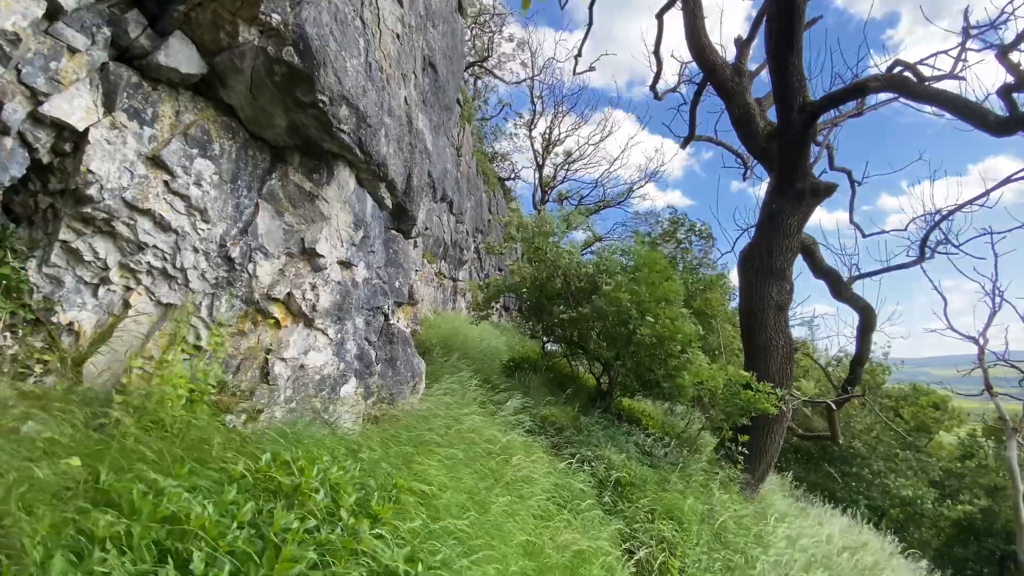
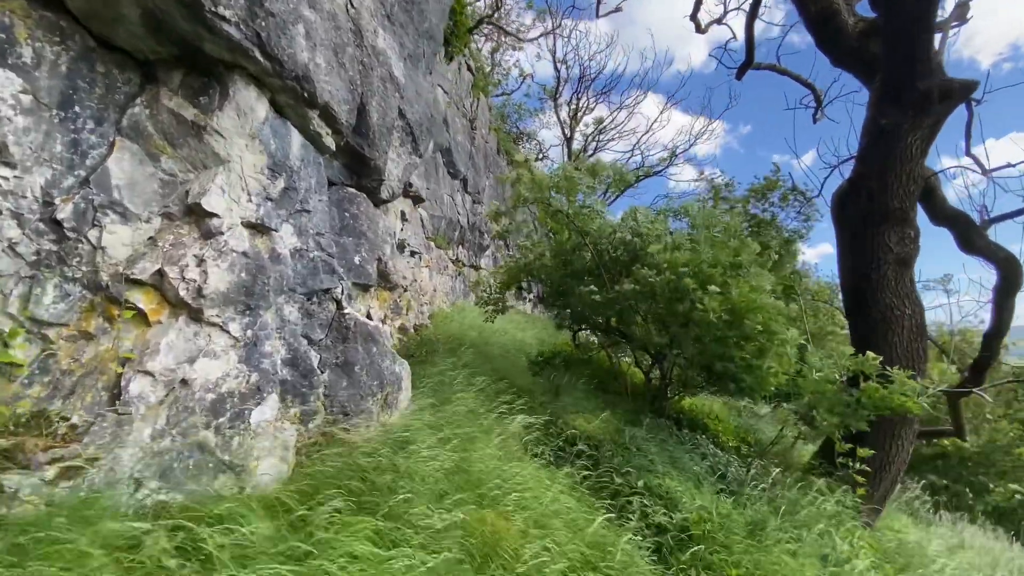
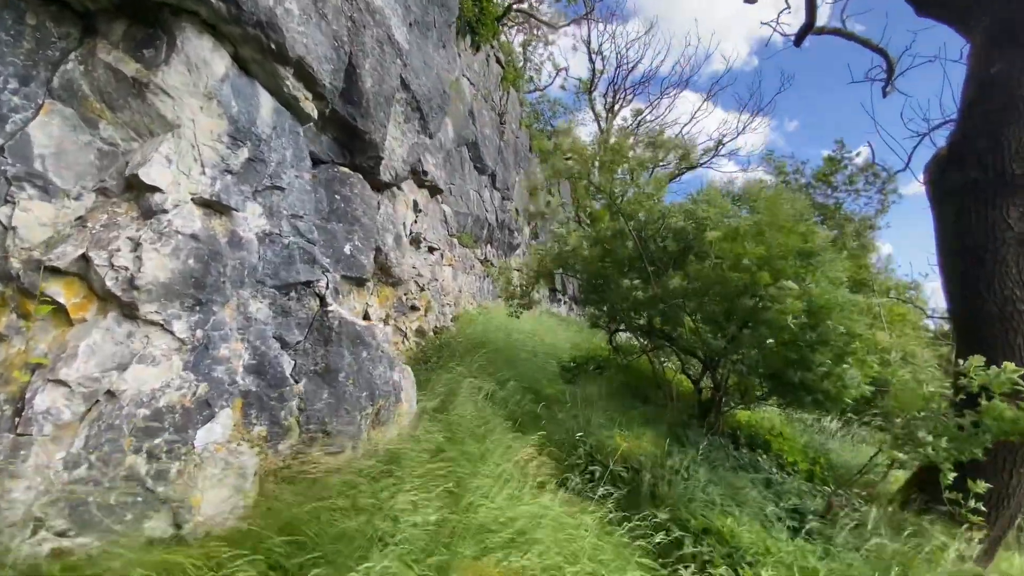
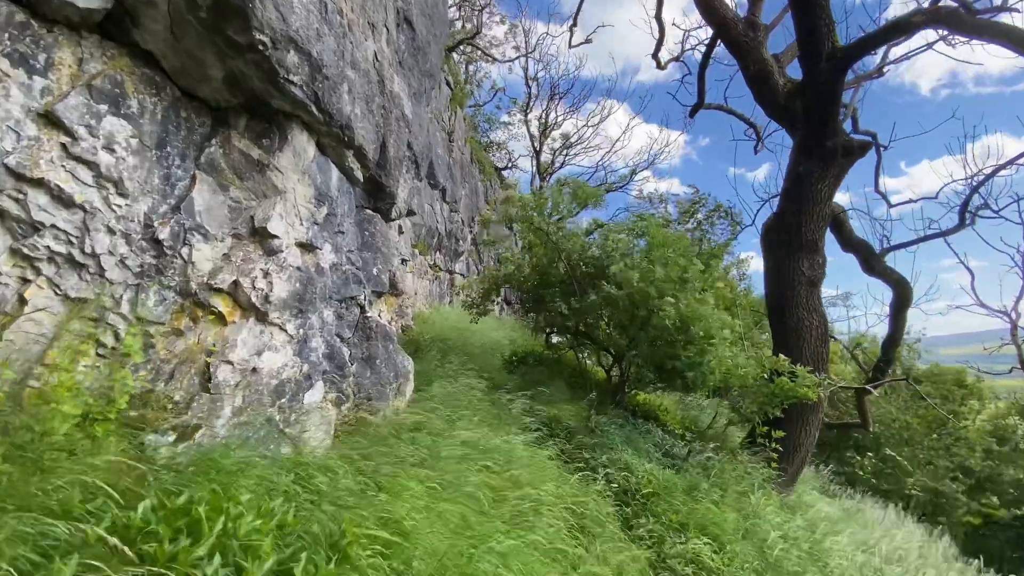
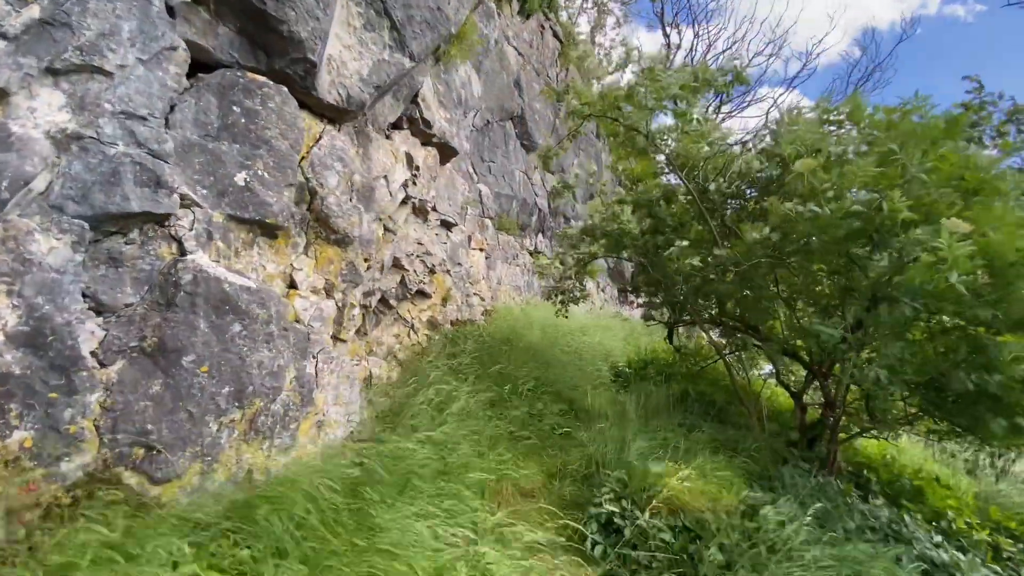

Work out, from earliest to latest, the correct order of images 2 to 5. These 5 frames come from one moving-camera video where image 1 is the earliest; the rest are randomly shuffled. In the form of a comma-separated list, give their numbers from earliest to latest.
4, 2, 3, 5
